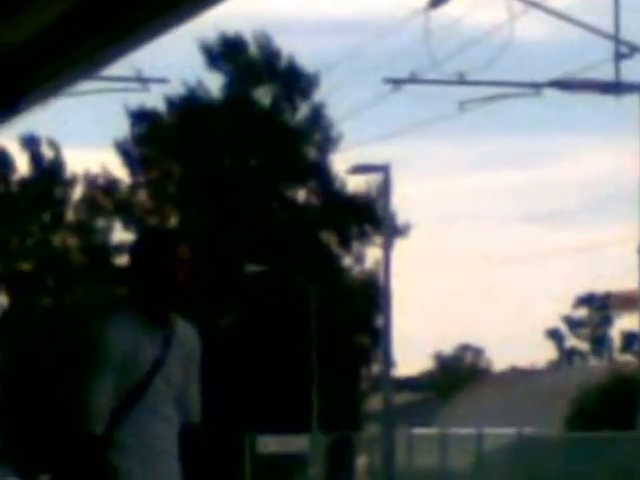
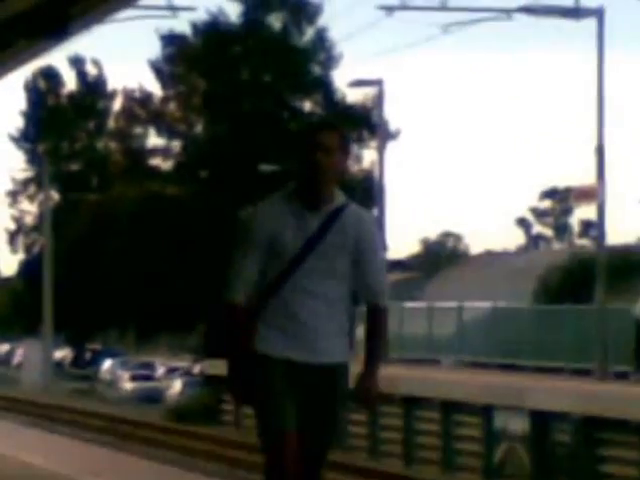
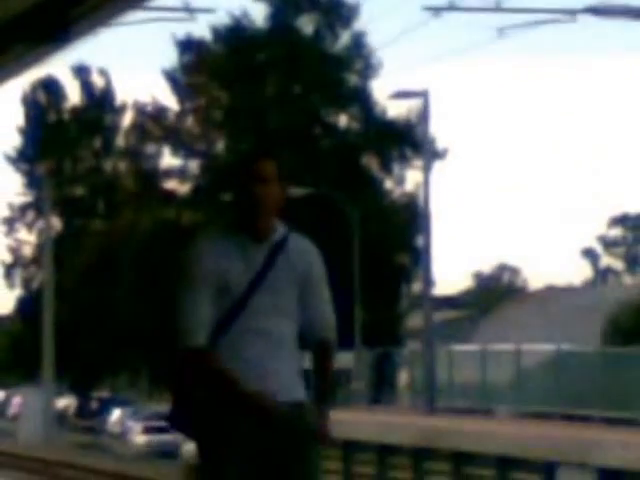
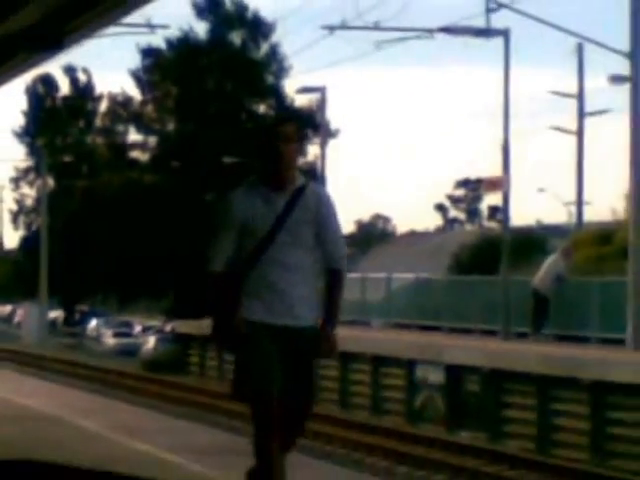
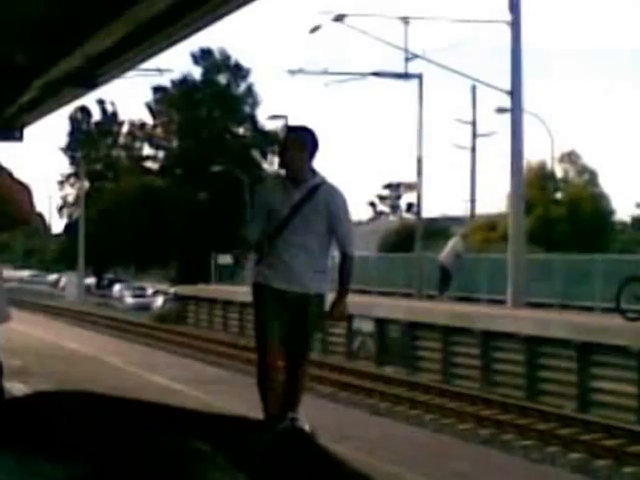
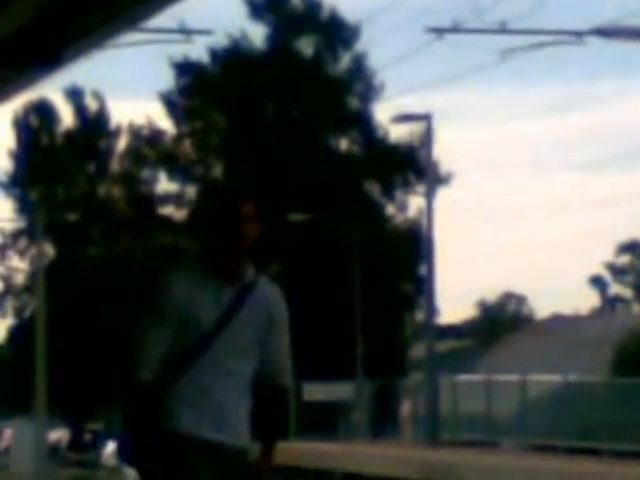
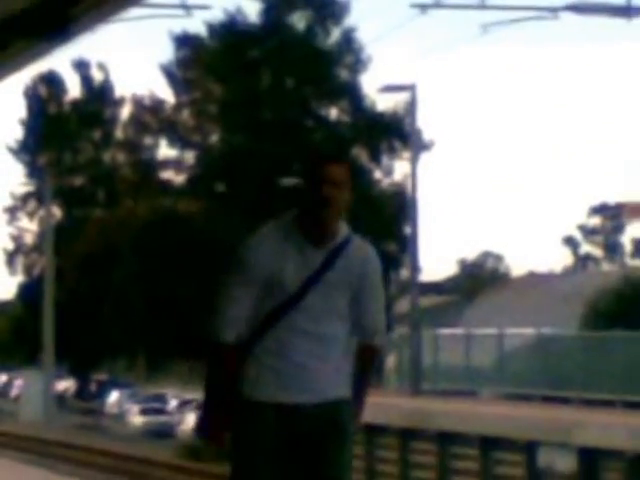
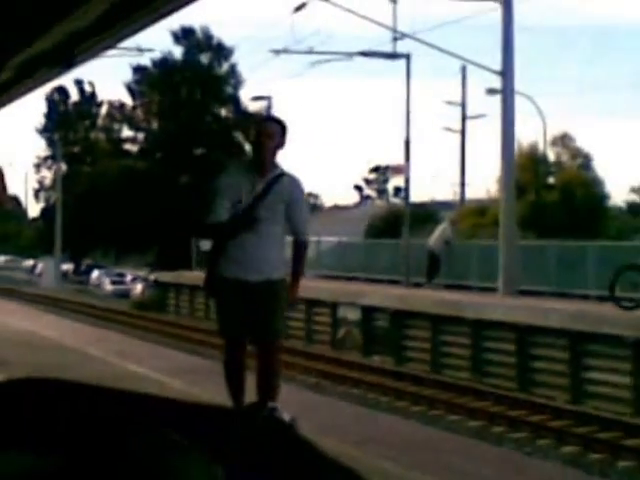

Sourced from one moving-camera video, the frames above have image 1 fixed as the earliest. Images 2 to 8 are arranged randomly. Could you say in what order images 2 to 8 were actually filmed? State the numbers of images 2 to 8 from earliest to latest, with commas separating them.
6, 3, 7, 2, 4, 8, 5
